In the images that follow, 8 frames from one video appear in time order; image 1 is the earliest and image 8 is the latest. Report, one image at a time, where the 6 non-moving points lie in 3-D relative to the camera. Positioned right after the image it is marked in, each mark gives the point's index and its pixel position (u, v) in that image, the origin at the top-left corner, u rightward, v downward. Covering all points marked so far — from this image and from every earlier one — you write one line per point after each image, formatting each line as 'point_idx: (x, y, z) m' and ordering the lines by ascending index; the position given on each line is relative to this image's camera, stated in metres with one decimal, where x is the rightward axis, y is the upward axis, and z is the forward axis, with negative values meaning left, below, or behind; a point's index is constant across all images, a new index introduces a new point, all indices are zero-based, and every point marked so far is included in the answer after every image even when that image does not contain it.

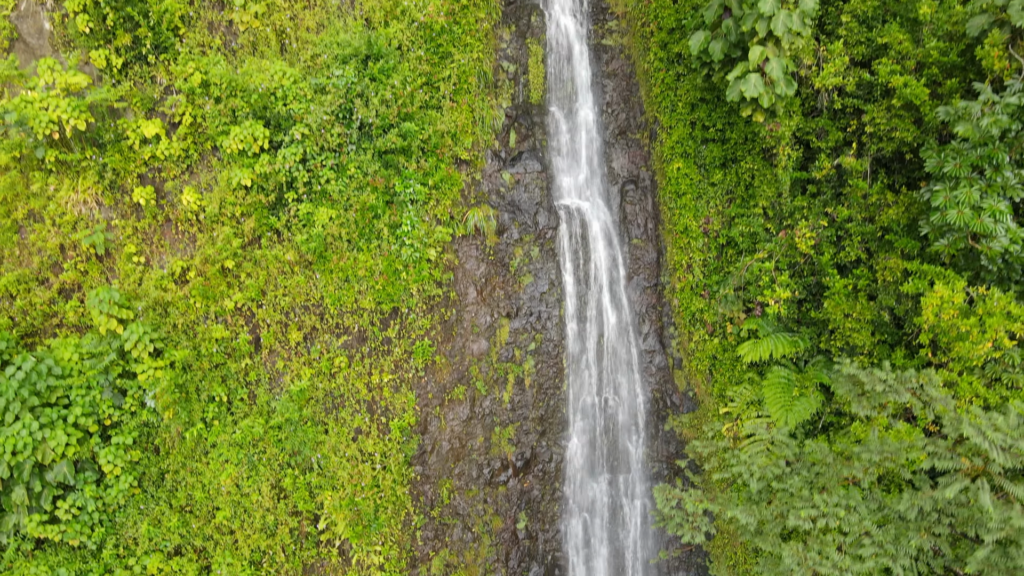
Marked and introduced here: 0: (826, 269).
0: (+3.5, +0.2, +5.6) m
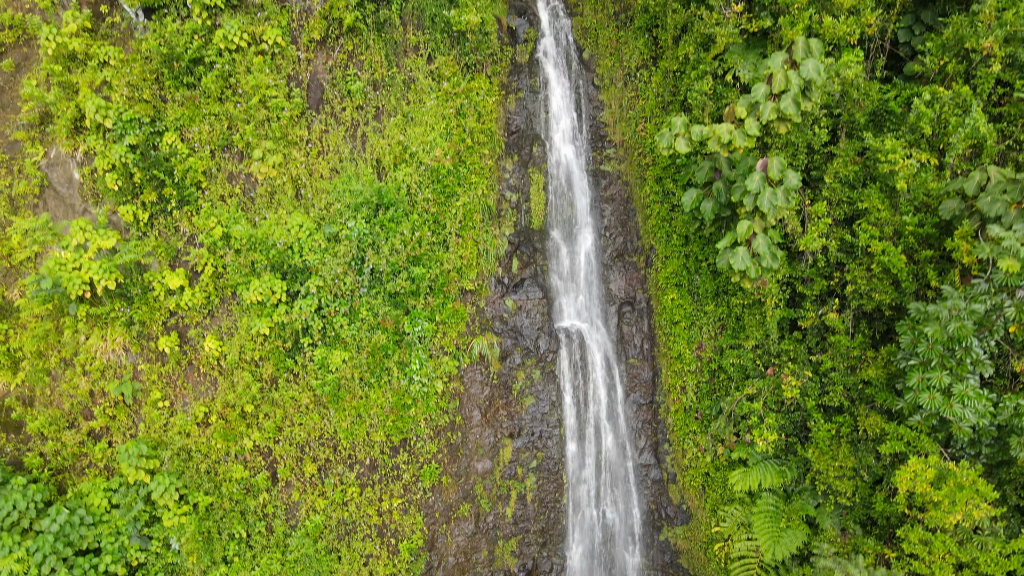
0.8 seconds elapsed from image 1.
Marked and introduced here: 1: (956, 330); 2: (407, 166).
0: (+3.5, -1.4, +5.9) m
1: (+4.0, -0.4, +4.5) m
2: (-1.3, +1.6, +6.4) m
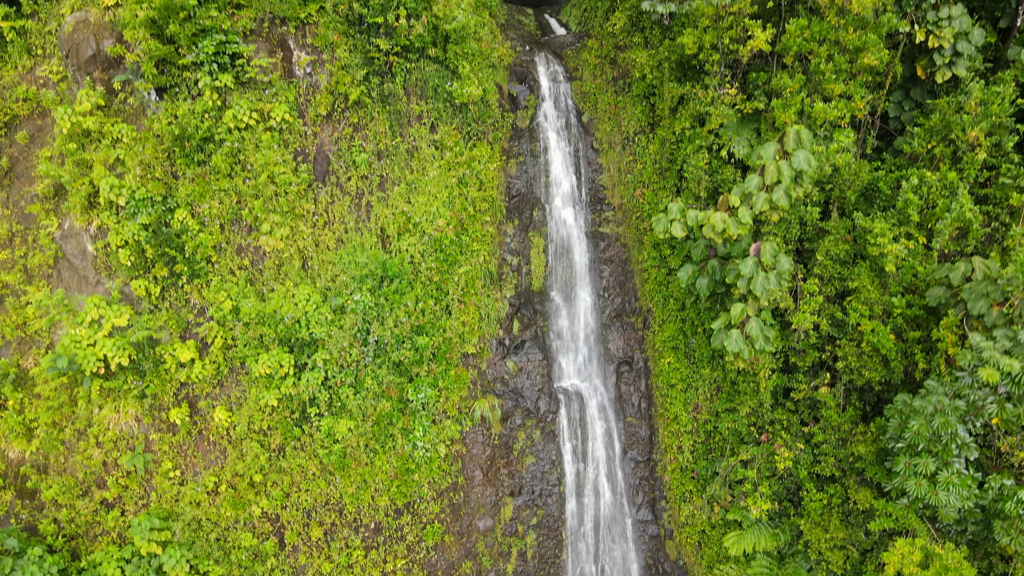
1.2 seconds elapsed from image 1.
0: (+3.5, -2.3, +6.1) m
1: (+4.0, -1.3, +4.7) m
2: (-1.3, +0.7, +6.6) m
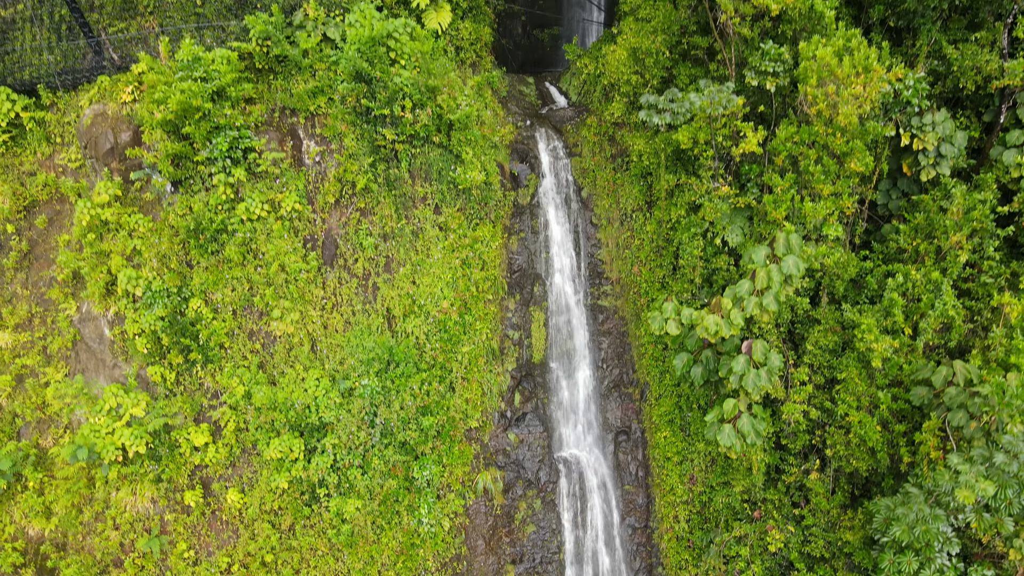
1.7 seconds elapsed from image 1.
0: (+3.6, -3.4, +6.3) m
1: (+4.1, -2.4, +5.0) m
2: (-1.3, -0.4, +6.8) m
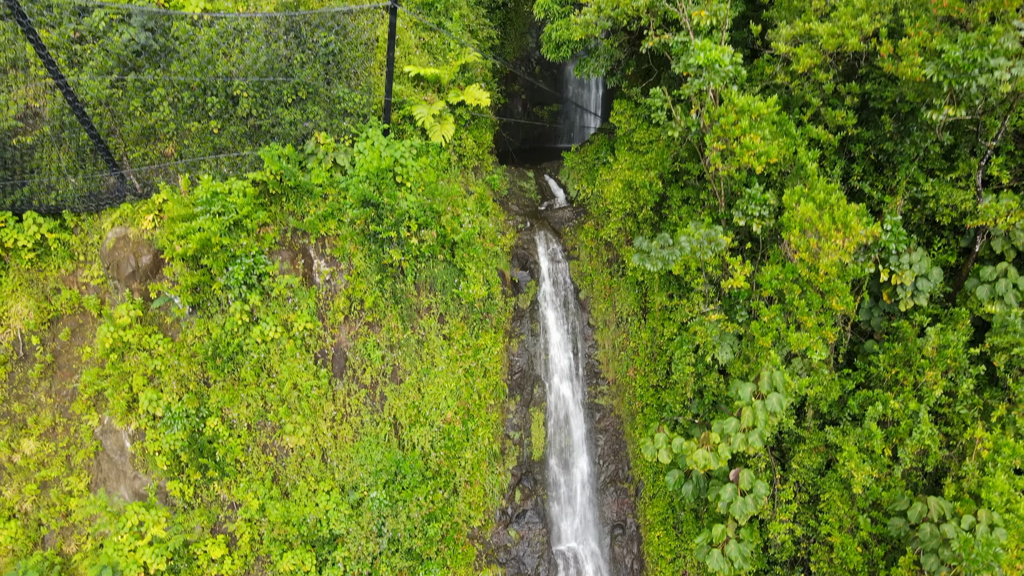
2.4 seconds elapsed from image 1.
0: (+3.6, -5.0, +6.6) m
1: (+4.1, -3.9, +5.3) m
2: (-1.3, -2.0, +7.2) m
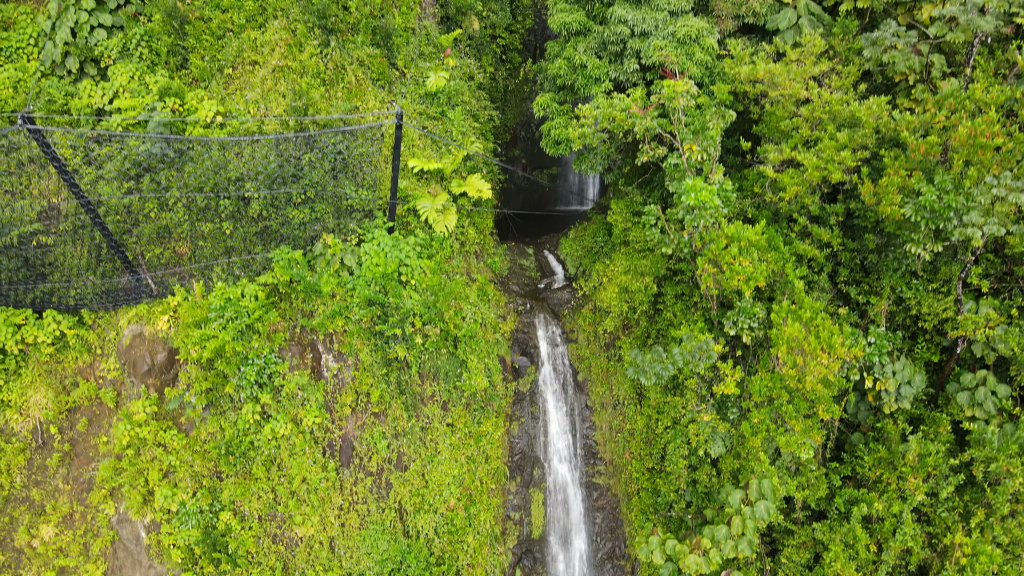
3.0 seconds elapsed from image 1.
0: (+3.6, -6.4, +6.9) m
1: (+4.1, -5.3, +5.6) m
2: (-1.3, -3.3, +7.5) m
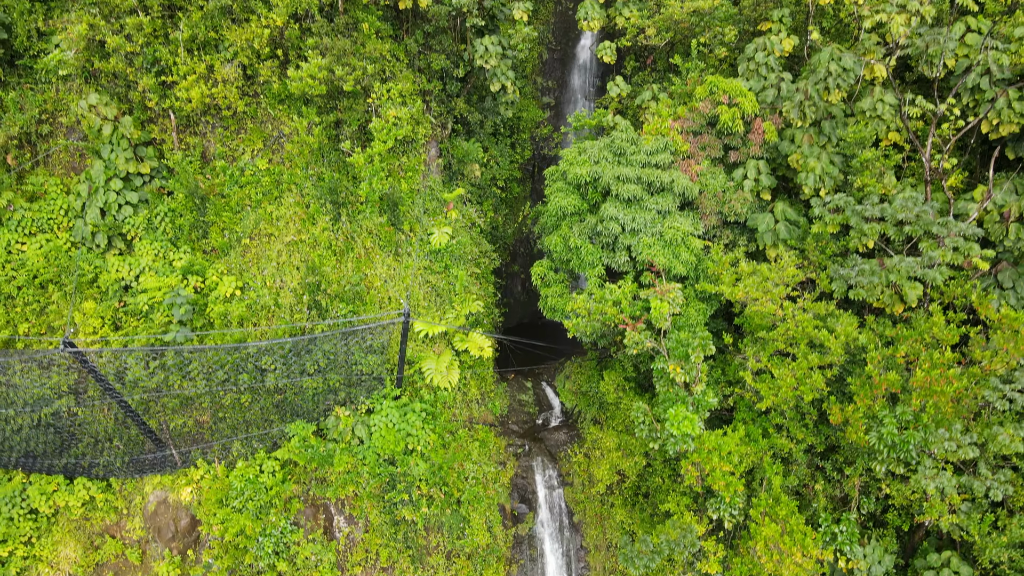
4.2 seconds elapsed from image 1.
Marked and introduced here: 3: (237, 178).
0: (+3.6, -9.0, +7.4) m
1: (+4.1, -7.9, +6.1) m
2: (-1.3, -6.0, +8.0) m
3: (-4.6, +1.8, +8.4) m
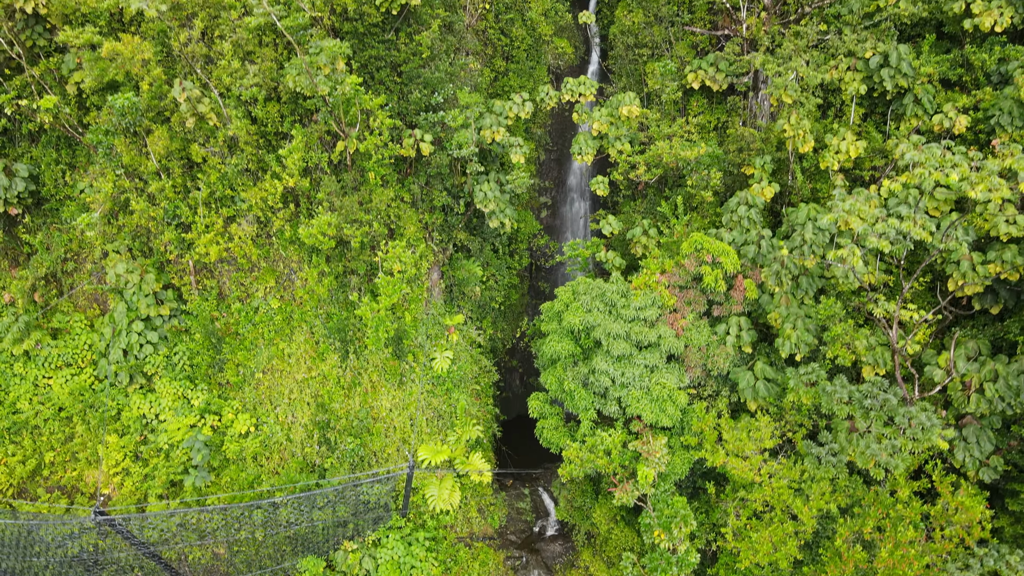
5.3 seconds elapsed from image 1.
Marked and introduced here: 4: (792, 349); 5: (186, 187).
0: (+3.5, -11.3, +7.9) m
1: (+4.0, -10.2, +6.6) m
2: (-1.3, -8.3, +8.5) m
3: (-4.6, -0.5, +8.9) m
4: (+4.2, -0.9, +7.5) m
5: (-5.5, +1.7, +8.5) m
